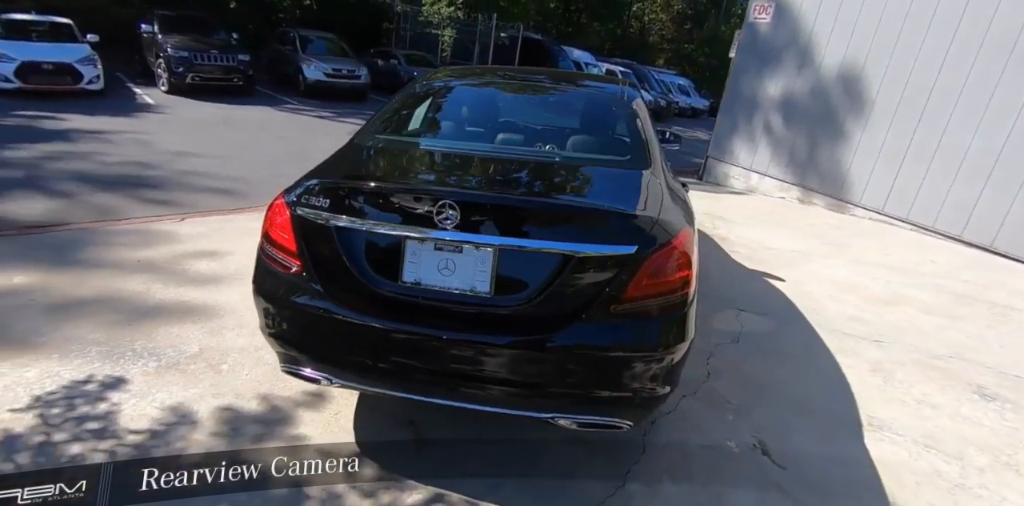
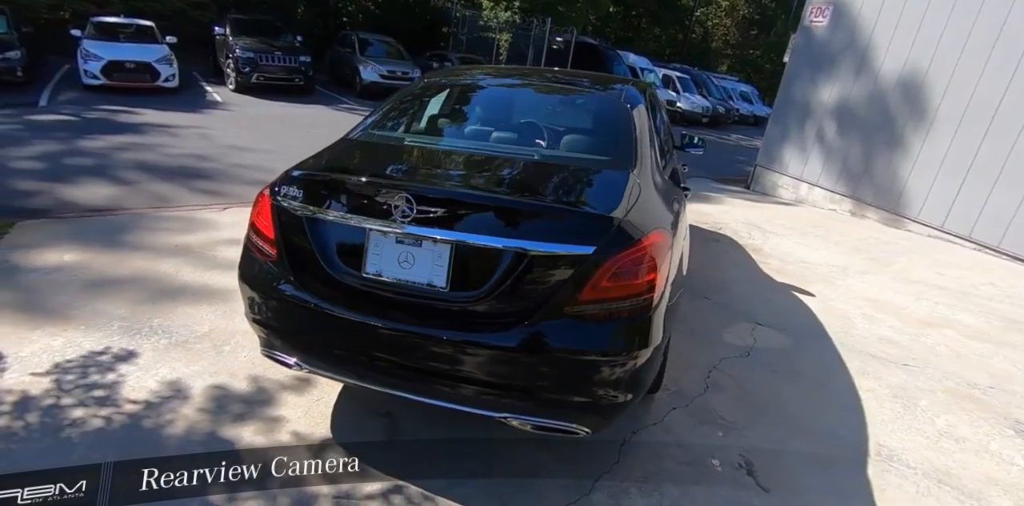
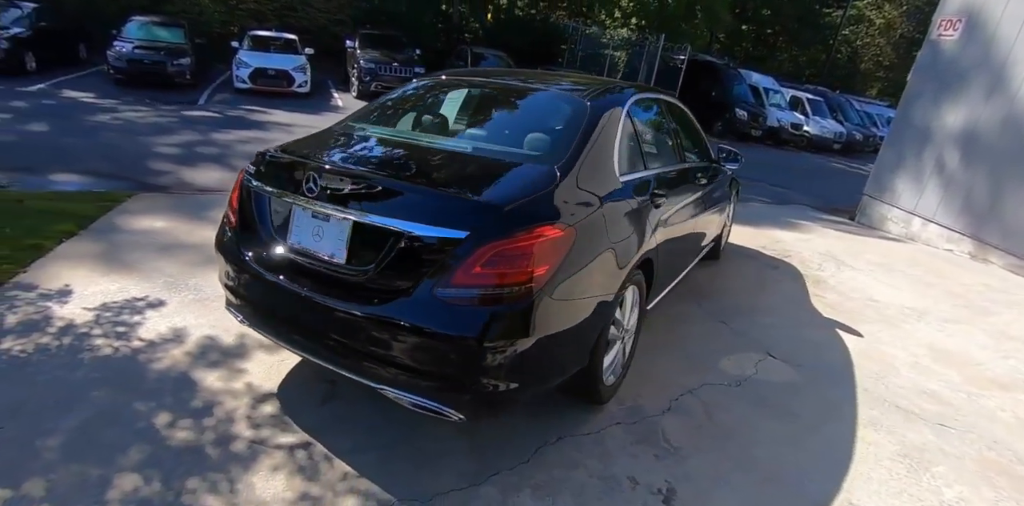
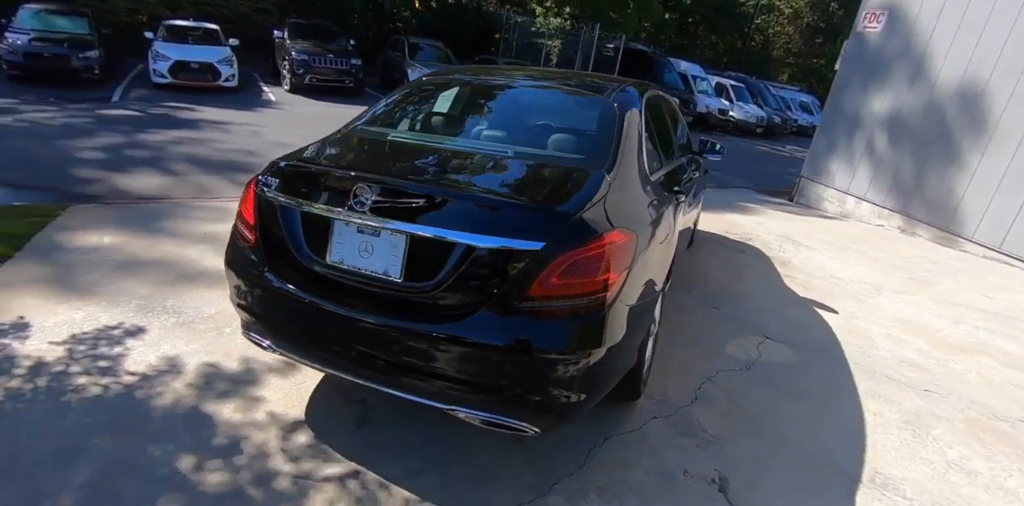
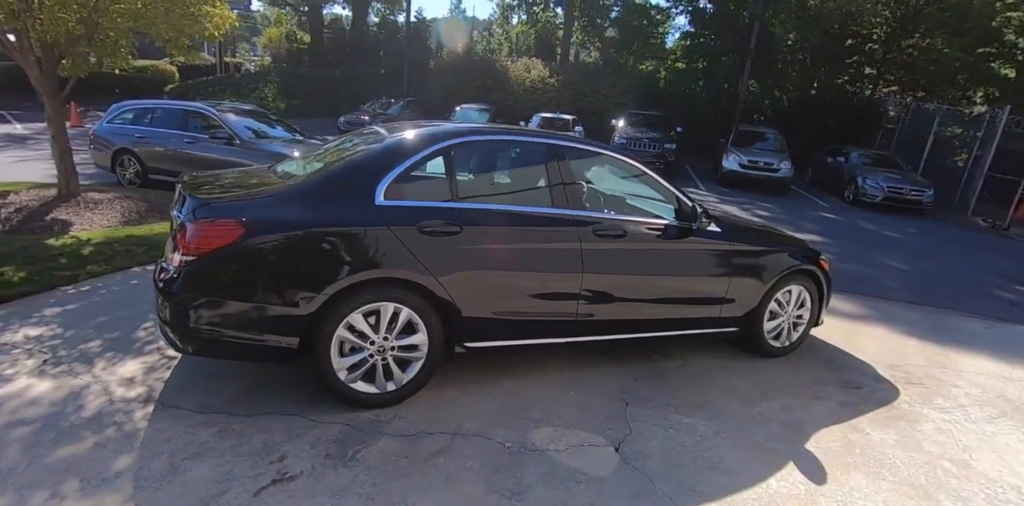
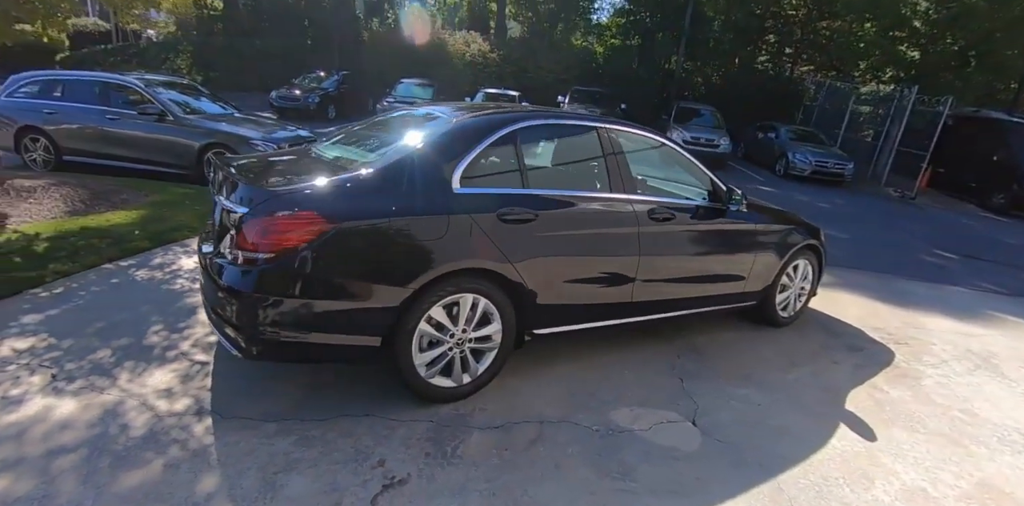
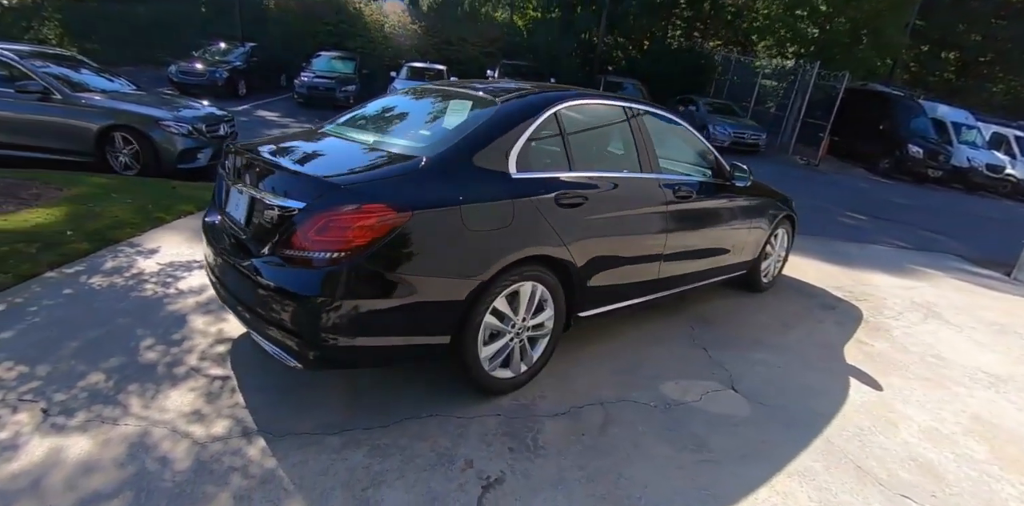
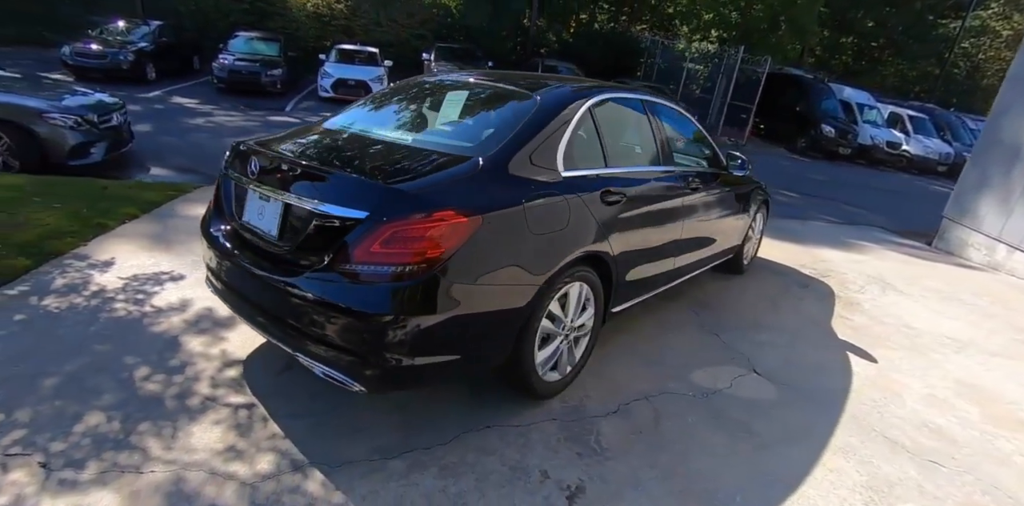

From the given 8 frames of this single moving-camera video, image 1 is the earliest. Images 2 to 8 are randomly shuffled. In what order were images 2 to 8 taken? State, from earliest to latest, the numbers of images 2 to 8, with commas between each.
2, 4, 3, 8, 7, 6, 5
